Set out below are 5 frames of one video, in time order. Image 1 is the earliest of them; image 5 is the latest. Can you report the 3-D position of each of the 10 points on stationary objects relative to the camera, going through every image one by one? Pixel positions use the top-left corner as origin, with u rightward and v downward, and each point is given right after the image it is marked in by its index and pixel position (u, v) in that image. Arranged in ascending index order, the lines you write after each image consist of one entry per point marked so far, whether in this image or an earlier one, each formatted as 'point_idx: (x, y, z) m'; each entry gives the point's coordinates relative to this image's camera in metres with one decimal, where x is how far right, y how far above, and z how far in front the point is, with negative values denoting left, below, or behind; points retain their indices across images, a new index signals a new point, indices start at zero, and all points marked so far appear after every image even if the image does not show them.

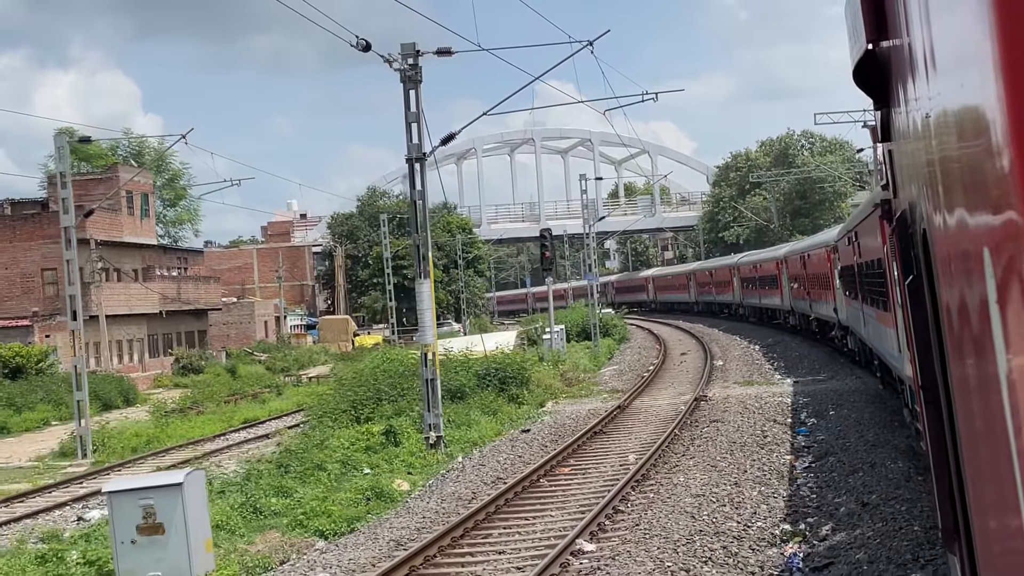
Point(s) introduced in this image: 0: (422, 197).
0: (-1.5, +1.5, +15.4) m
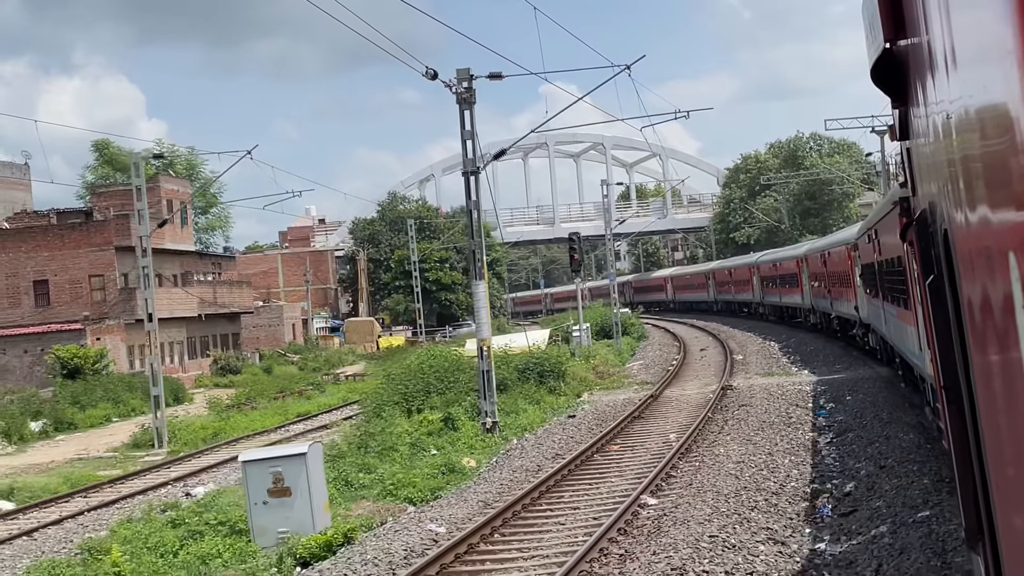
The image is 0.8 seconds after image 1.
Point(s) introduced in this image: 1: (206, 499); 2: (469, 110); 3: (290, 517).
0: (-0.6, +1.5, +17.1) m
1: (-4.5, -3.1, +13.3) m
2: (-0.8, +3.3, +16.9) m
3: (-2.6, -2.7, +10.8) m
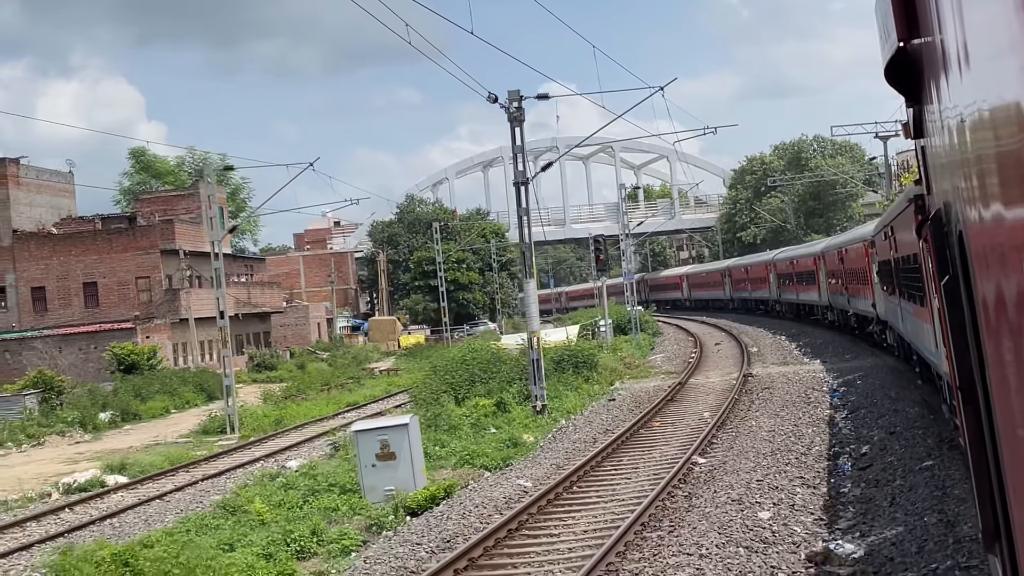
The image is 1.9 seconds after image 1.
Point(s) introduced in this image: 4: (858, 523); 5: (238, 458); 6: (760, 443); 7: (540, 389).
0: (+0.3, +1.6, +19.1) m
1: (-3.5, -3.0, +15.4) m
2: (+0.2, +3.3, +19.0) m
3: (-1.6, -2.6, +12.8) m
4: (+3.4, -2.3, +9.0) m
5: (-5.3, -3.3, +18.0) m
6: (+3.5, -2.2, +13.0) m
7: (+0.6, -2.1, +19.1) m
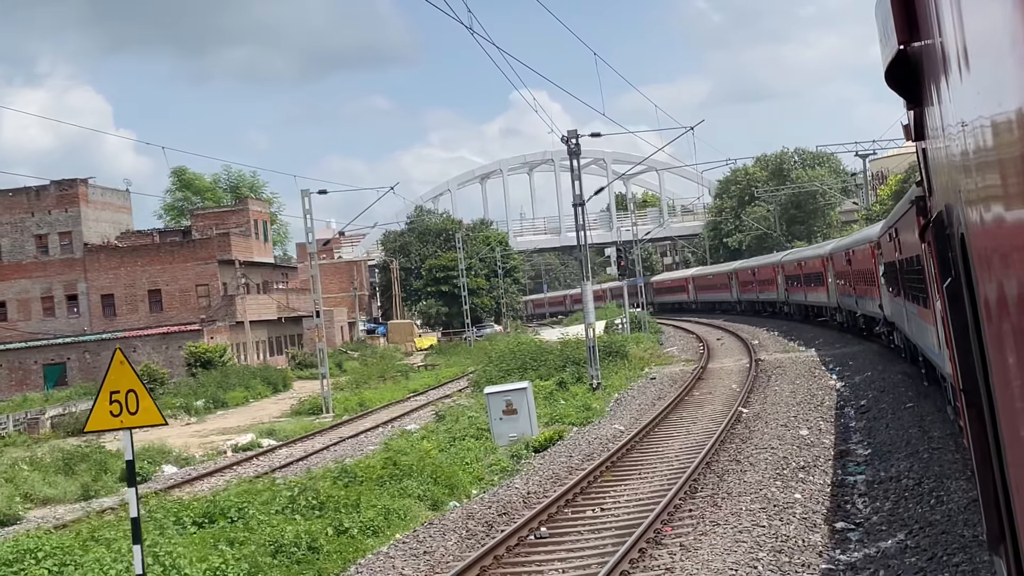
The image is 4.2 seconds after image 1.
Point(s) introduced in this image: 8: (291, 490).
0: (+1.8, +1.5, +23.7) m
1: (-1.8, -3.0, +19.8) m
2: (+1.7, +3.3, +23.5) m
3: (+0.1, -2.6, +17.3) m
4: (+5.2, -2.2, +13.6) m
5: (-3.7, -3.4, +22.4) m
6: (+5.2, -2.1, +17.6) m
7: (+2.1, -2.1, +23.7) m
8: (-2.7, -2.5, +11.5) m
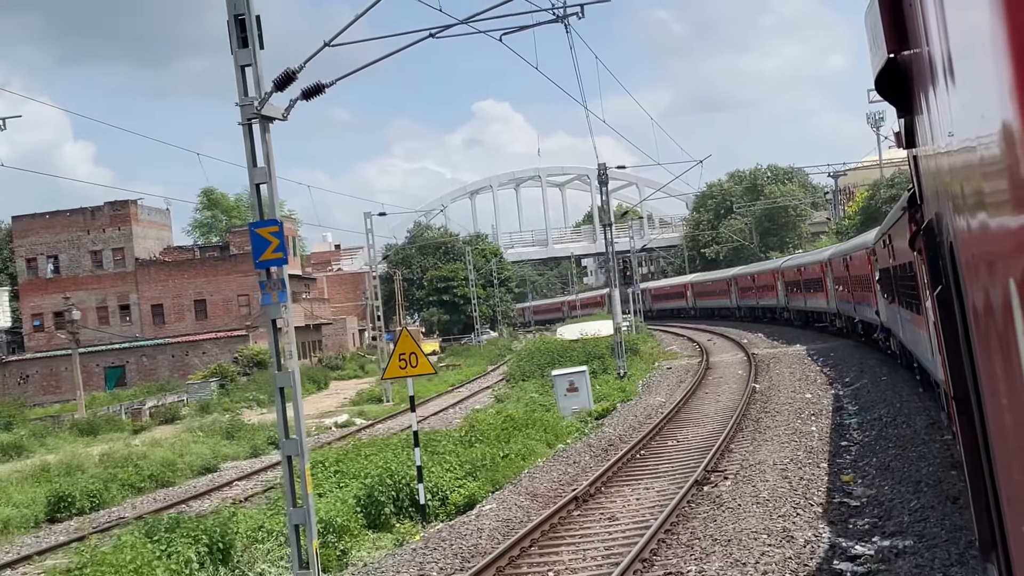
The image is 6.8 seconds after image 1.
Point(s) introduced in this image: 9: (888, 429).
0: (+3.1, +1.4, +28.5) m
1: (-0.4, -3.2, +24.5) m
2: (+2.9, +3.1, +28.4) m
3: (+1.6, -2.7, +22.0) m
4: (+6.8, -2.2, +18.5) m
5: (-2.4, -3.6, +26.9) m
6: (+6.7, -2.2, +22.5) m
7: (+3.4, -2.3, +28.5) m
8: (-1.0, -2.6, +16.2) m
9: (+5.9, -2.2, +14.4) m
